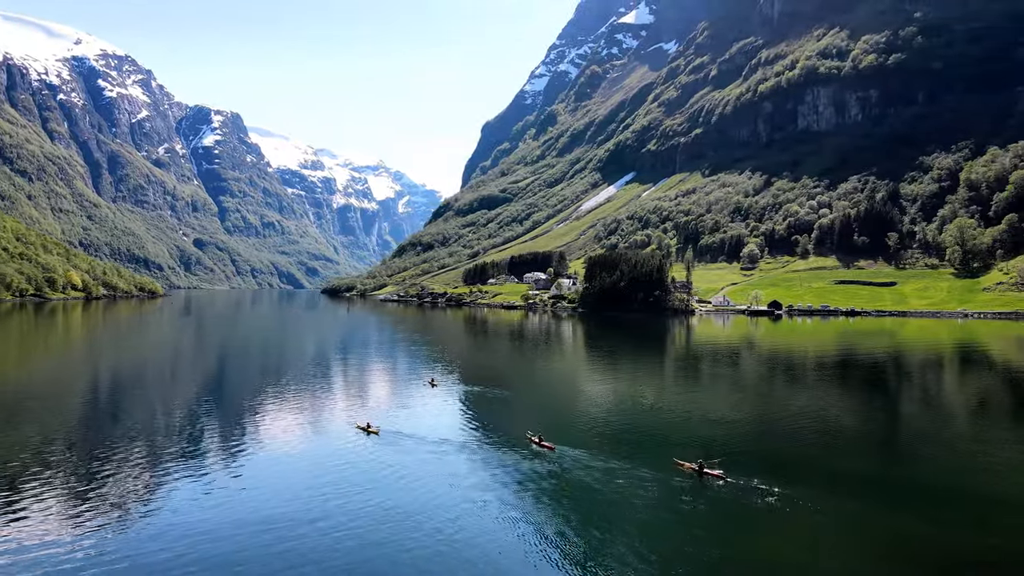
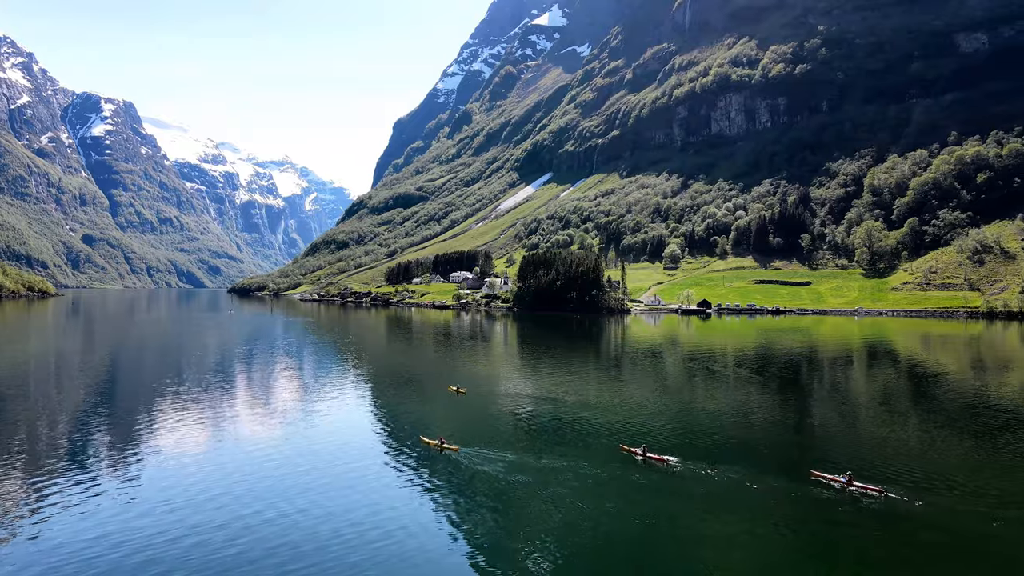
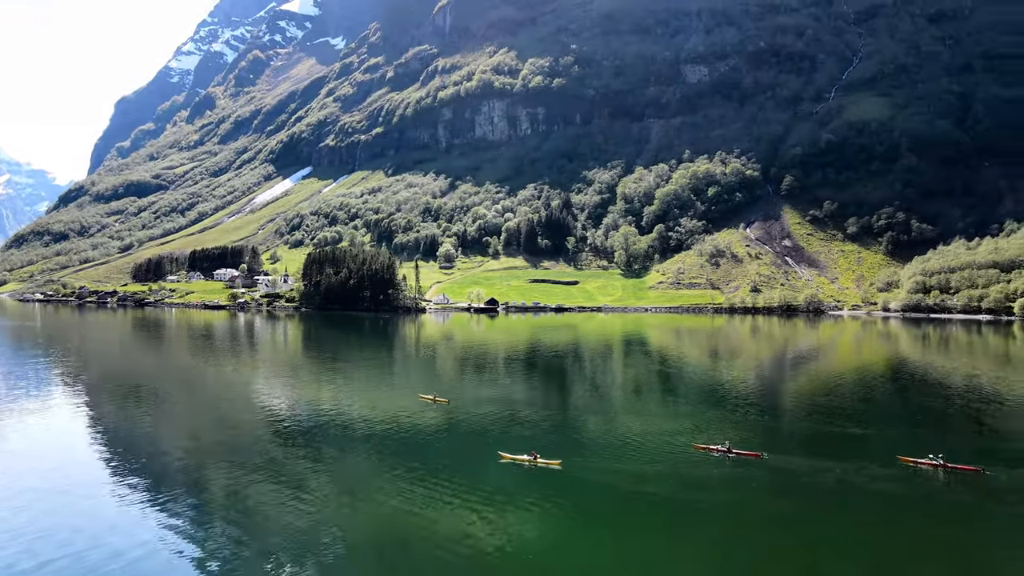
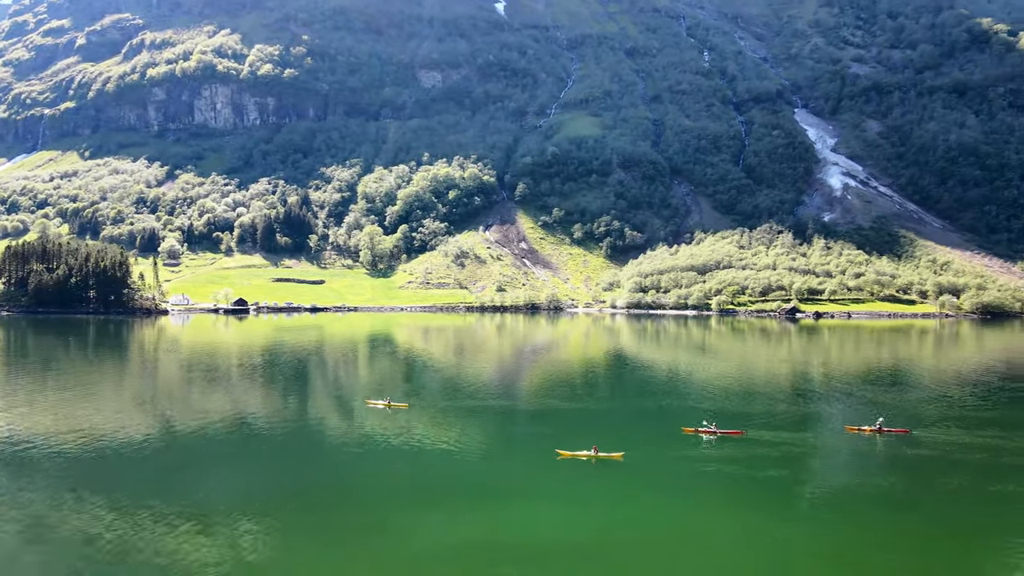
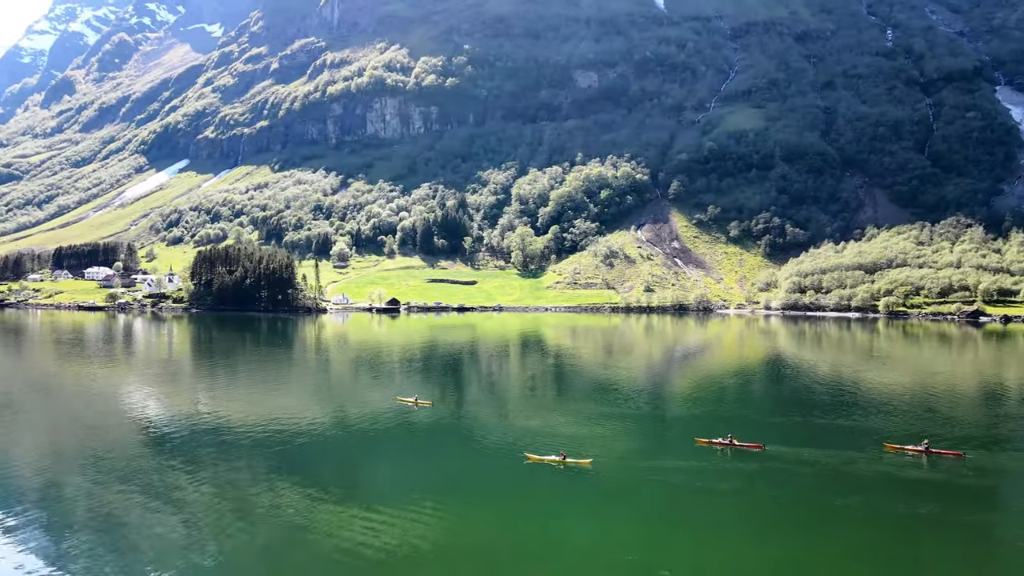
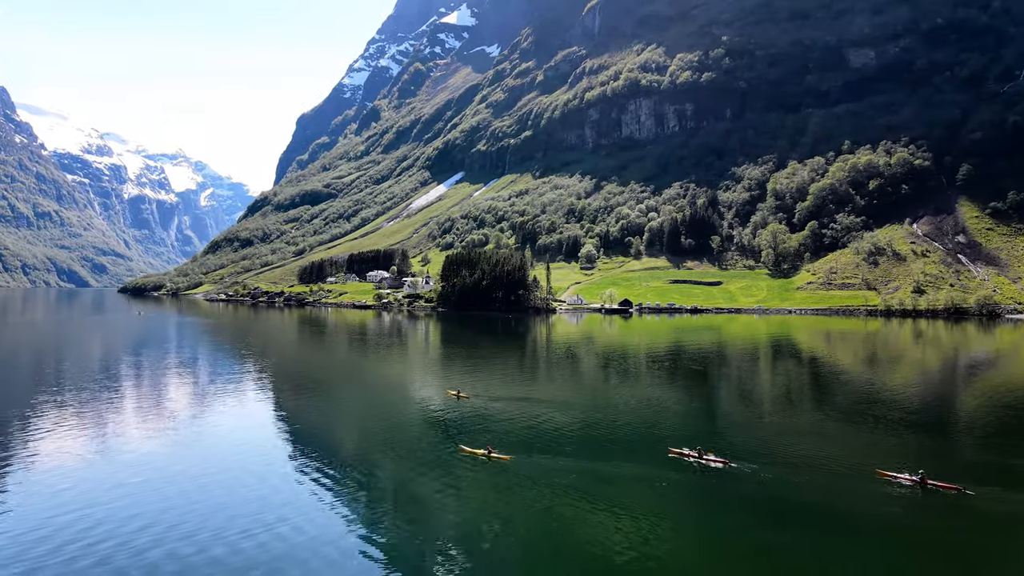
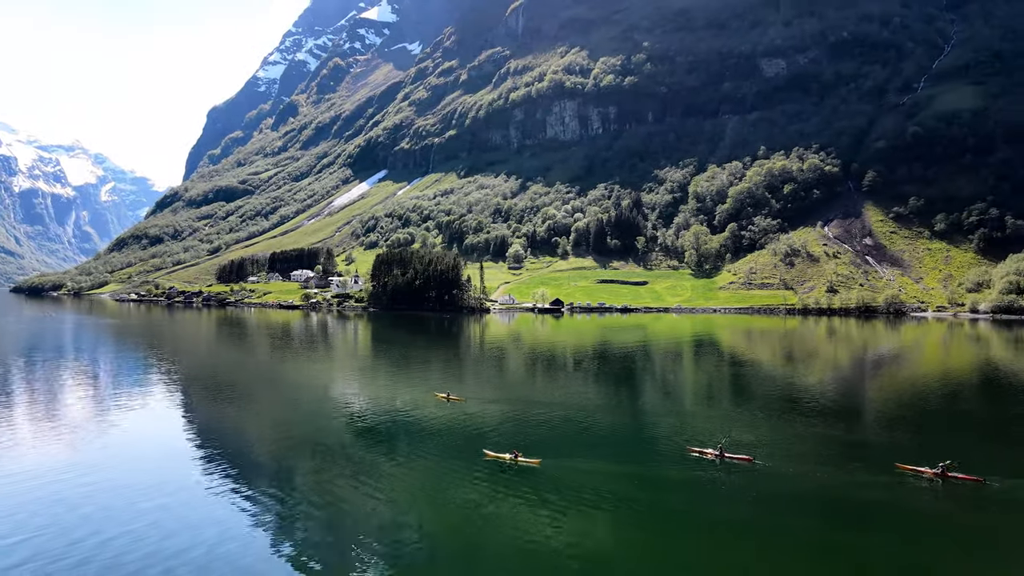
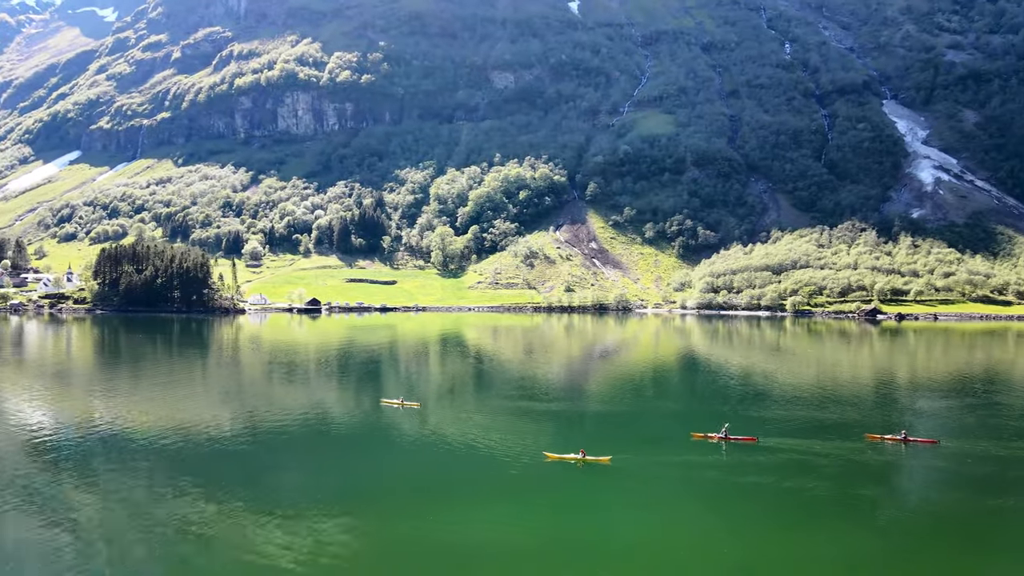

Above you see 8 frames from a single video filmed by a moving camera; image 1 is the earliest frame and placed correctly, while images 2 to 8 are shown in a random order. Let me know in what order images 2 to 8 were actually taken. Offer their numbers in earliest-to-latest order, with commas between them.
2, 6, 7, 3, 5, 8, 4
